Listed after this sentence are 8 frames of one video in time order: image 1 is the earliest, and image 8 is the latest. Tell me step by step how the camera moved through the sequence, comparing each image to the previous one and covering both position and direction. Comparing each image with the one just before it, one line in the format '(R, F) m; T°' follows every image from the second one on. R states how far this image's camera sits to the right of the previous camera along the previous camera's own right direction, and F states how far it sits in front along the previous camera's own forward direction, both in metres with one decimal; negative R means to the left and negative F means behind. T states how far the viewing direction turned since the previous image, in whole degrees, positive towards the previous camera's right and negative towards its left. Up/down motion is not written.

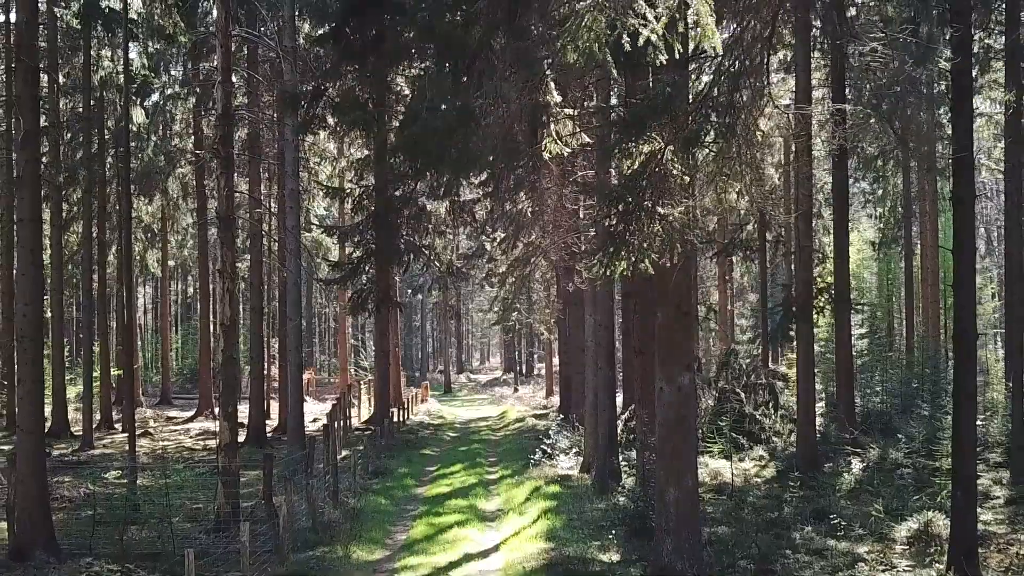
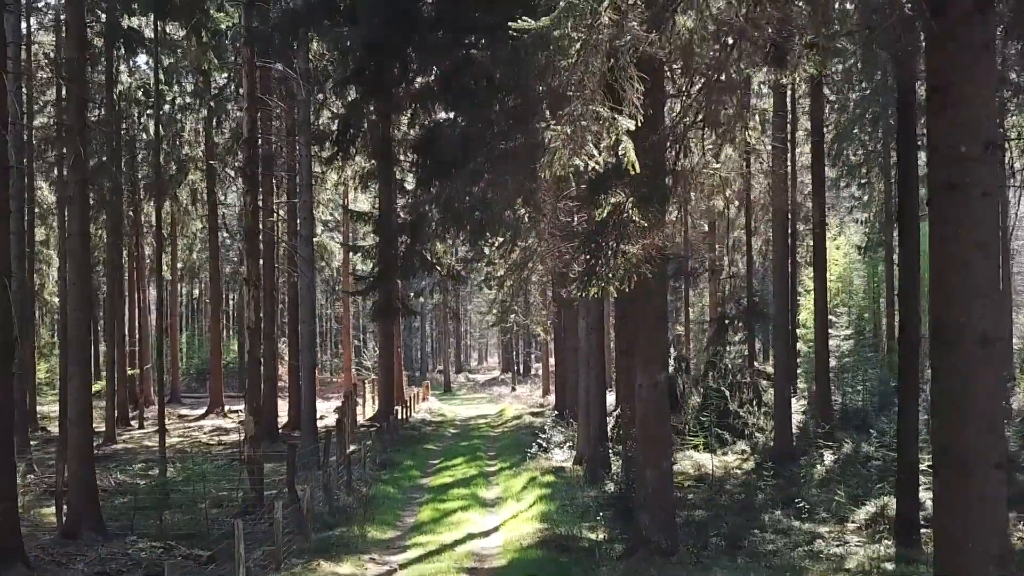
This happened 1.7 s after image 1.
(0.0, -1.1) m; 0°
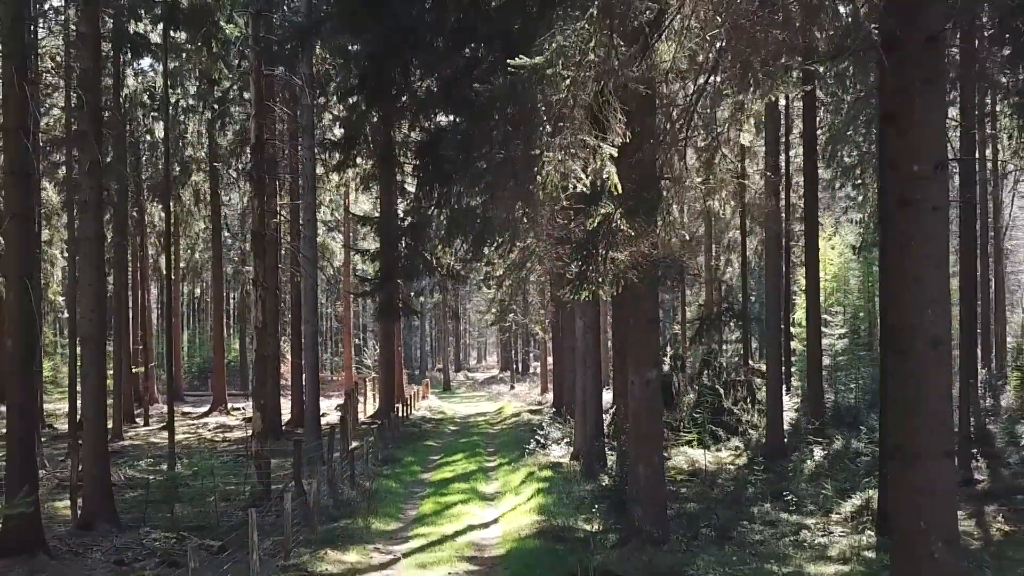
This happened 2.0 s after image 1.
(0.0, -0.4) m; 0°
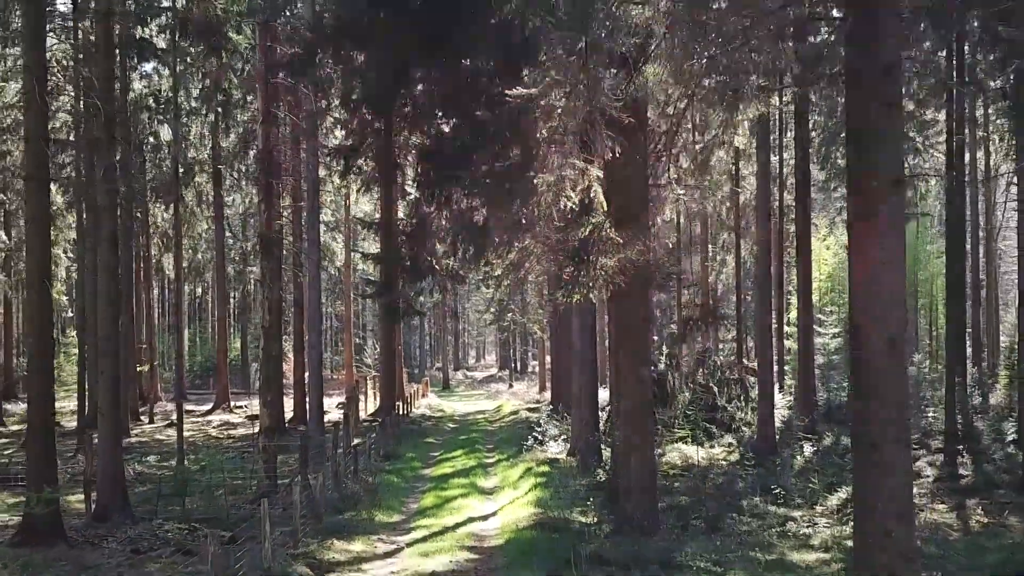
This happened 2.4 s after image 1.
(0.0, -0.4) m; 0°
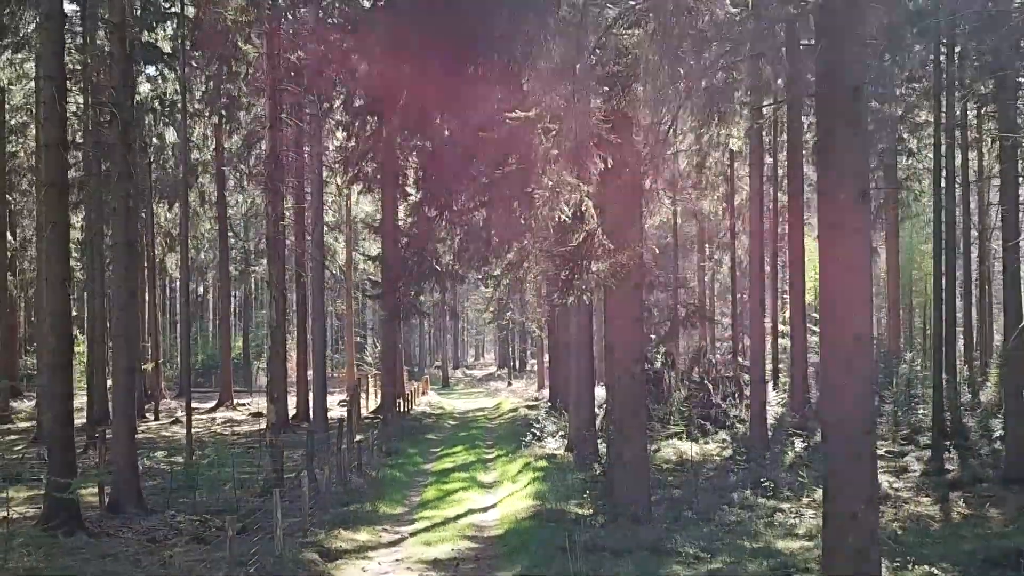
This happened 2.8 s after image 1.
(0.0, -0.4) m; 0°
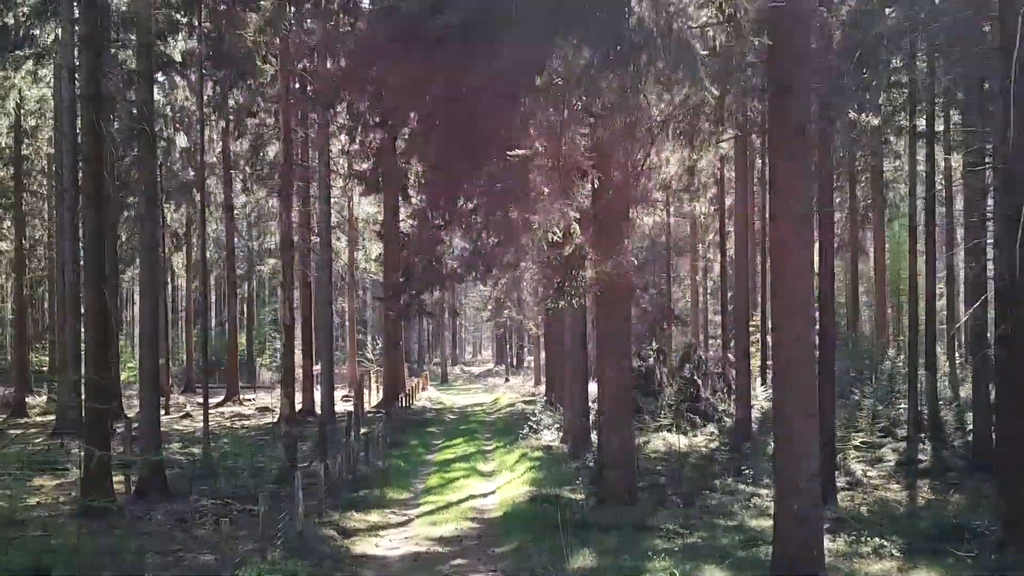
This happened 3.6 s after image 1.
(0.0, -0.9) m; 0°
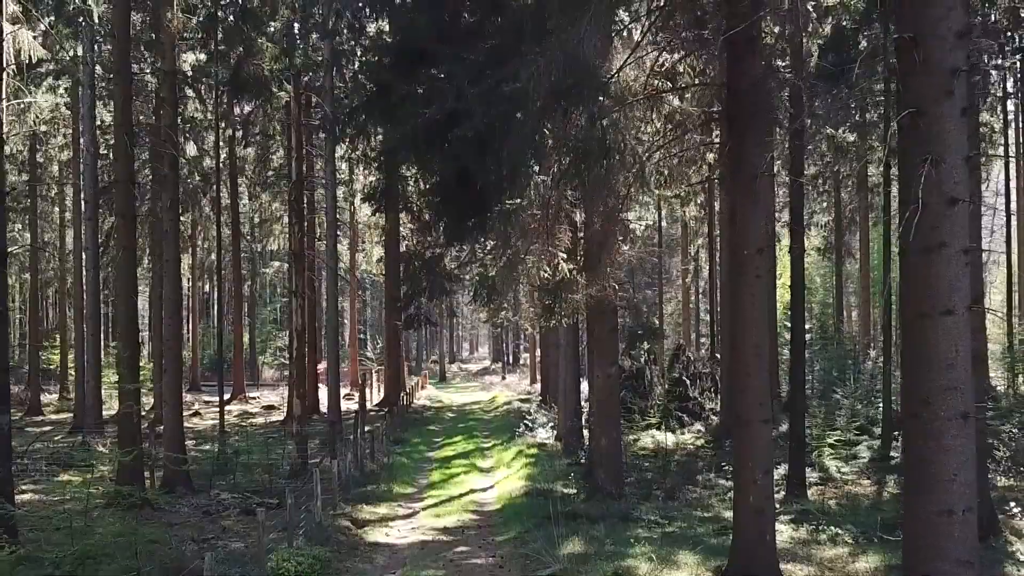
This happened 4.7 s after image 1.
(0.0, -1.0) m; 0°
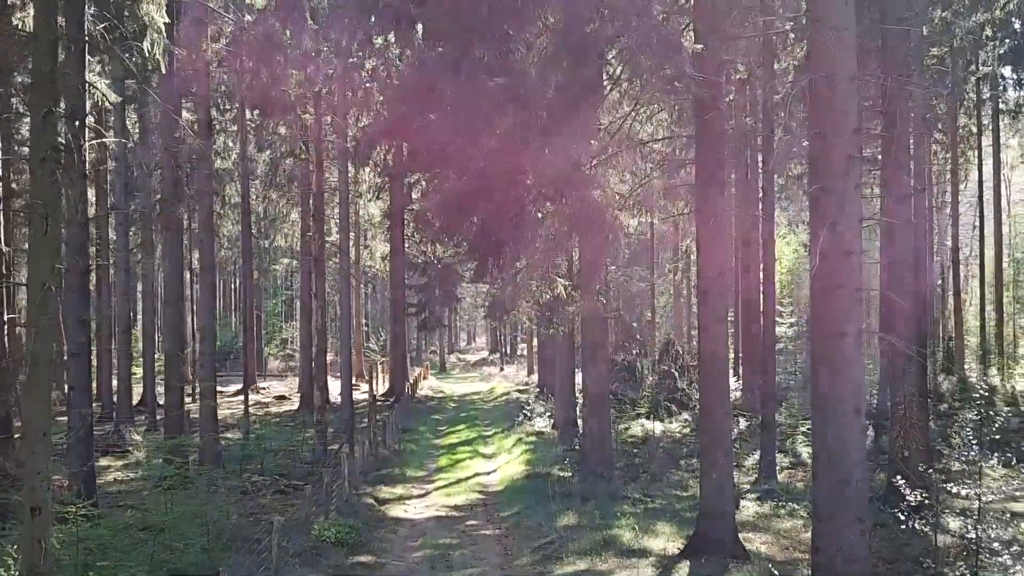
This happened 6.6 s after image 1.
(-0.1, -1.4) m; 0°
